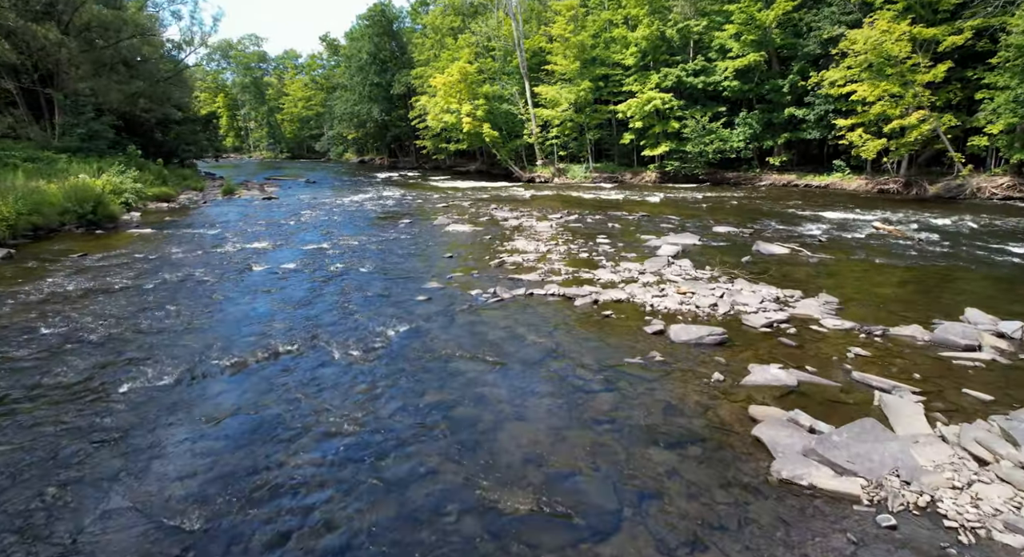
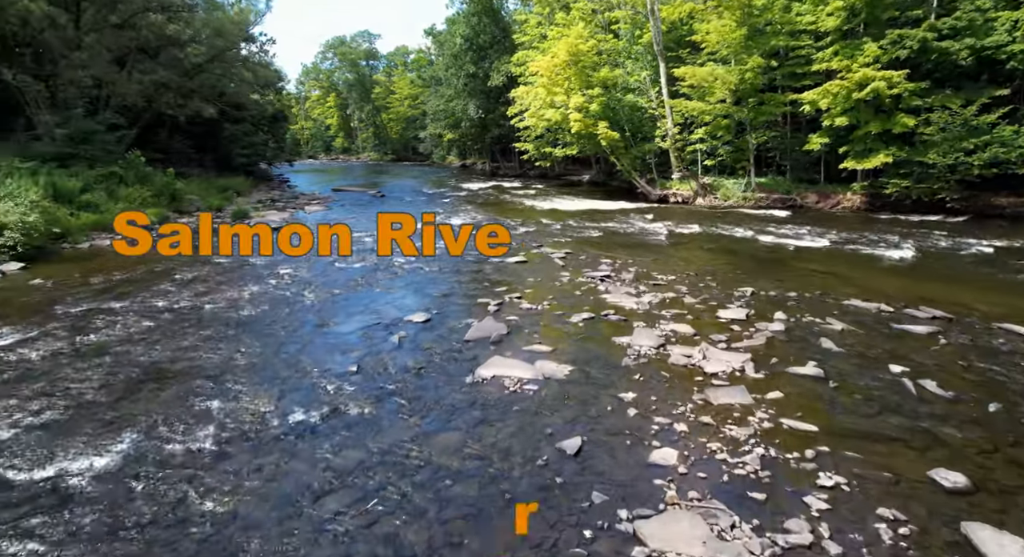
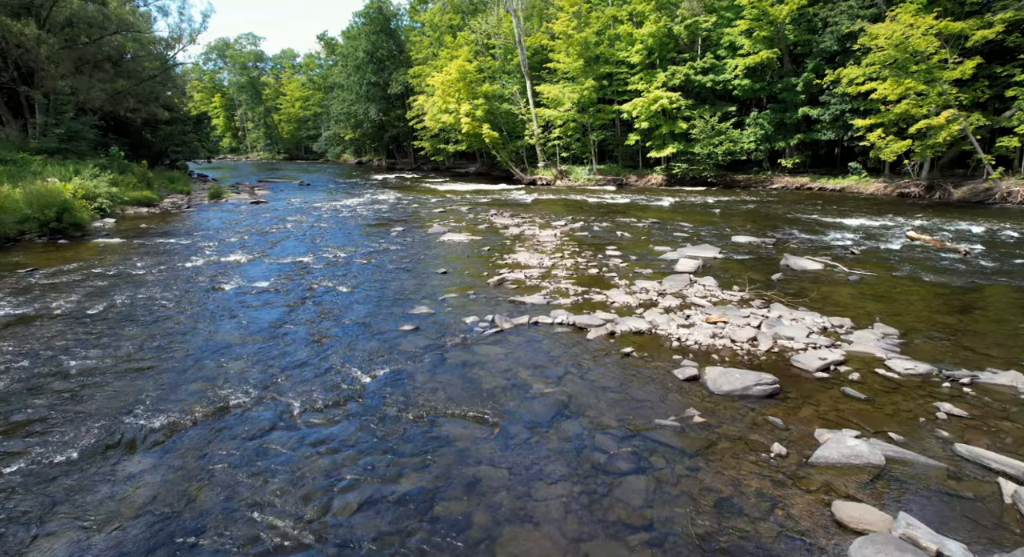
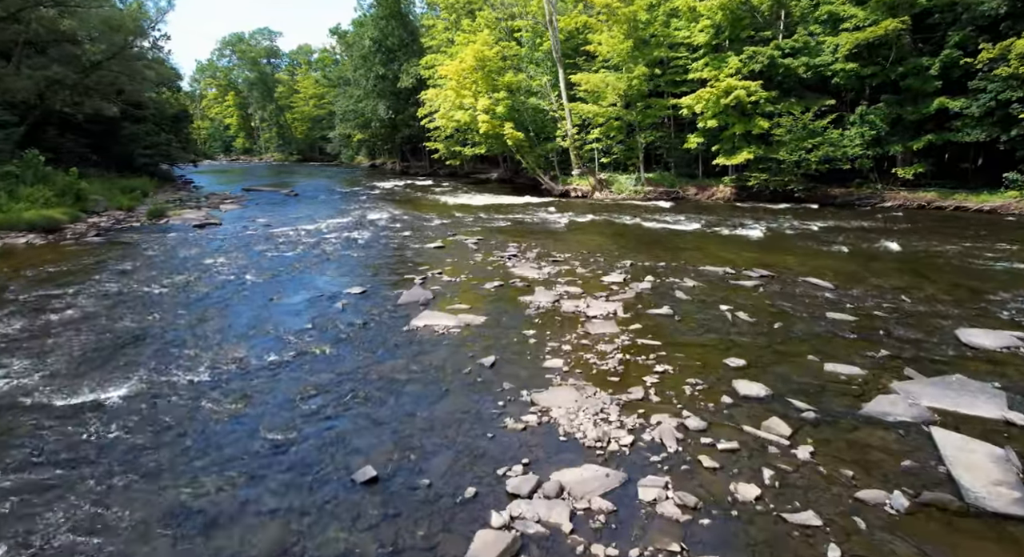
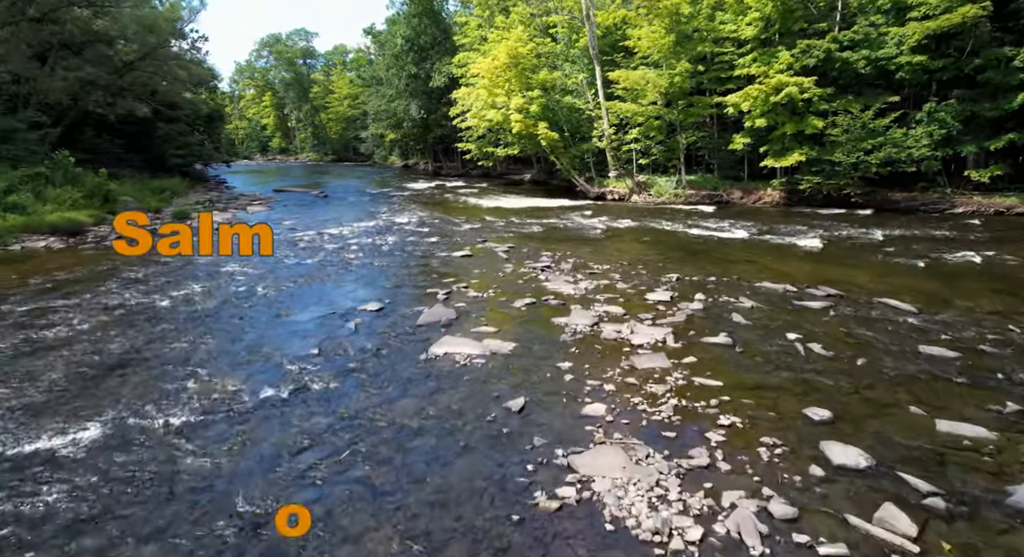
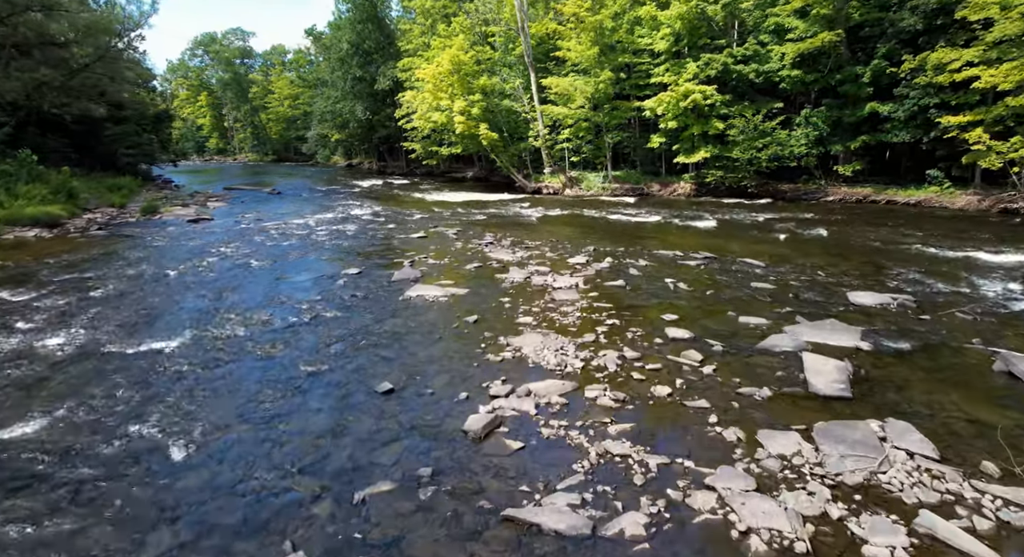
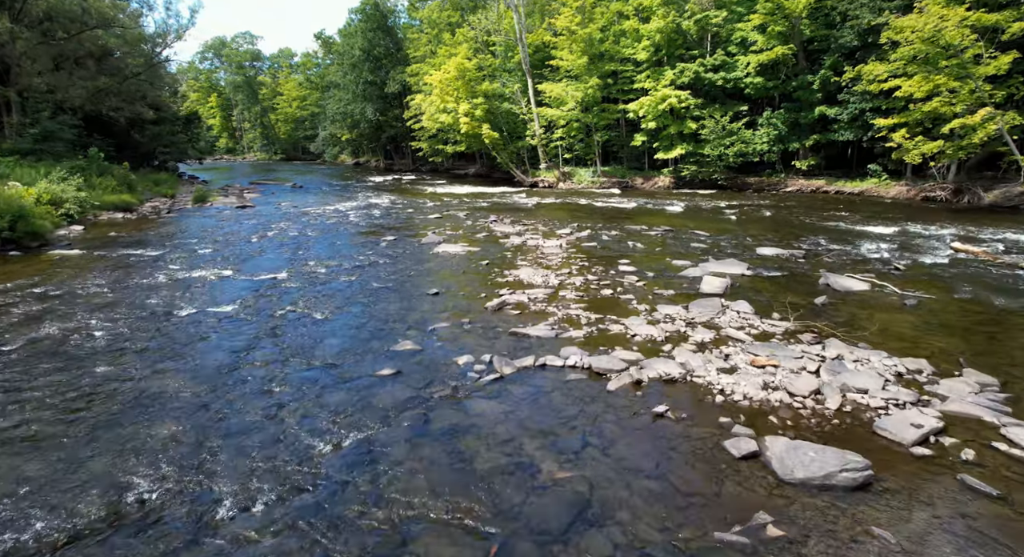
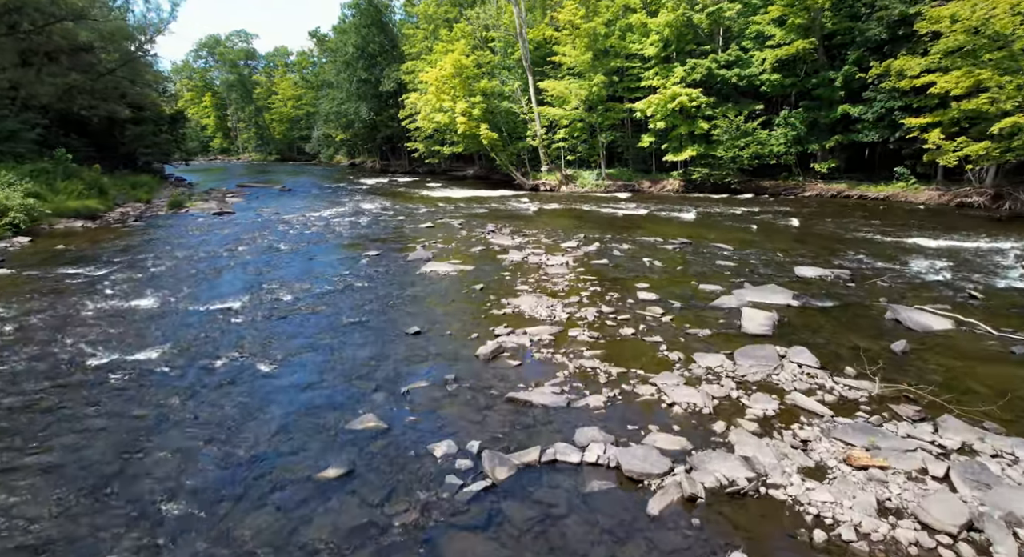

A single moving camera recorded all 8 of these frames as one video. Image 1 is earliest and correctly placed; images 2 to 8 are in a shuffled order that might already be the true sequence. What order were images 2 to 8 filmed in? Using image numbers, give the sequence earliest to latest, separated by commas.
3, 7, 8, 6, 4, 5, 2
